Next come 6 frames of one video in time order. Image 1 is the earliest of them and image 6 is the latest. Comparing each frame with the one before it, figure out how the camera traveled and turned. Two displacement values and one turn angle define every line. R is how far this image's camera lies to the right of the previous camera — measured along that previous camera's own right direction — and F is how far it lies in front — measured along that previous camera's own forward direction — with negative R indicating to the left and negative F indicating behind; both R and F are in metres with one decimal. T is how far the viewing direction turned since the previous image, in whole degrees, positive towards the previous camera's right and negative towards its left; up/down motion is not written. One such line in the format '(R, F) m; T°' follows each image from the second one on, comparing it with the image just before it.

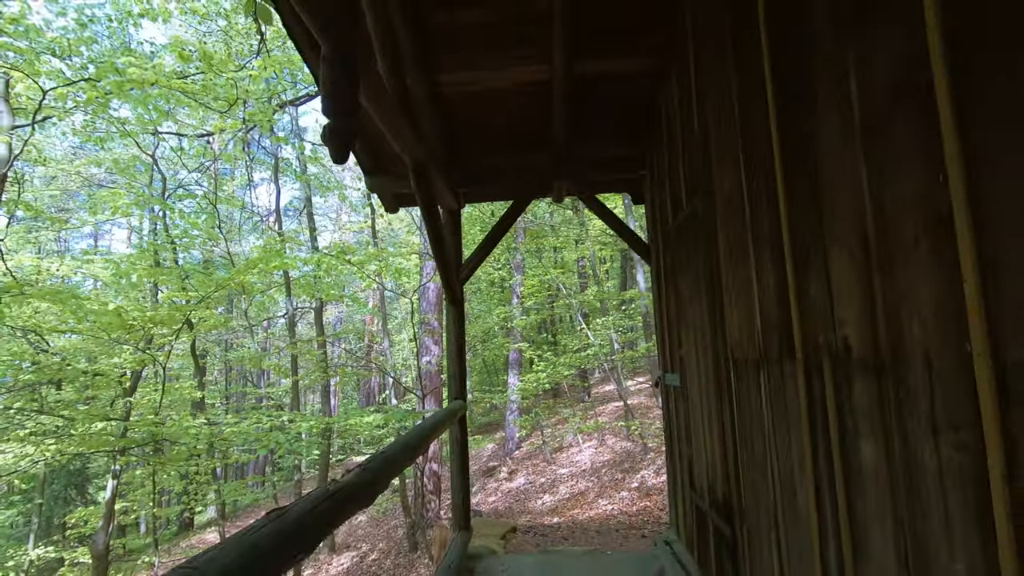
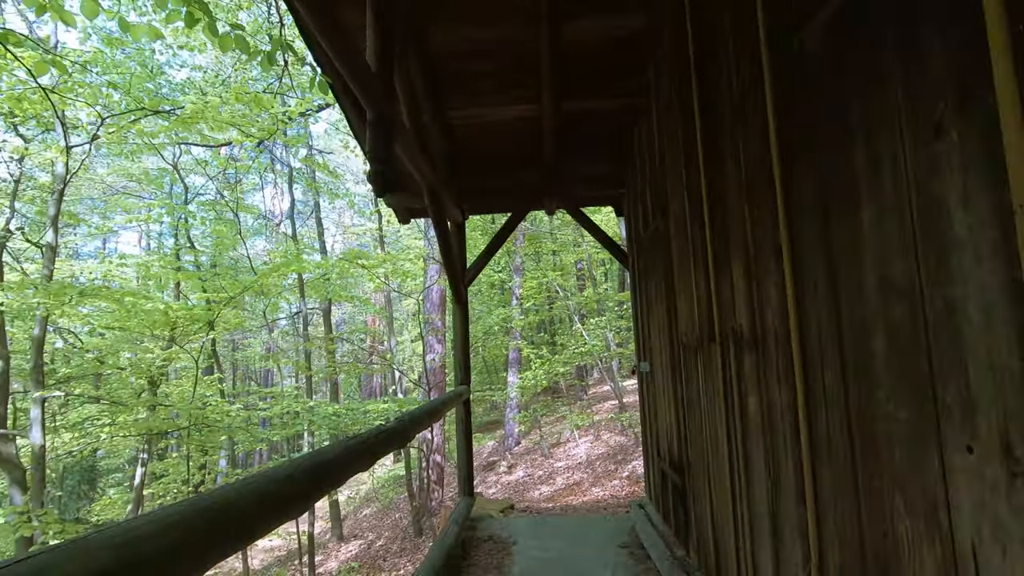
(0.0, -0.7) m; 0°
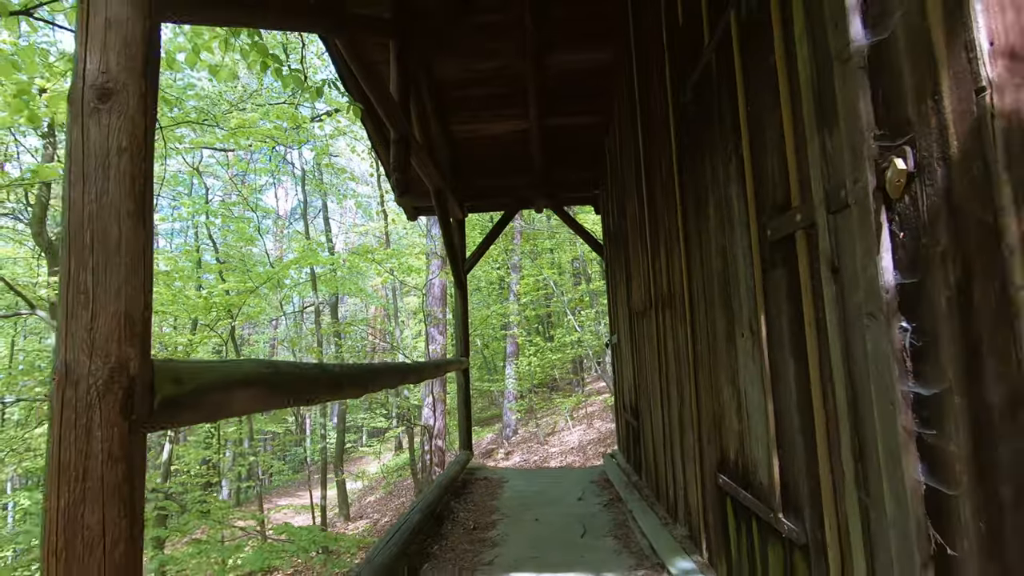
(+0.1, -0.9) m; 0°
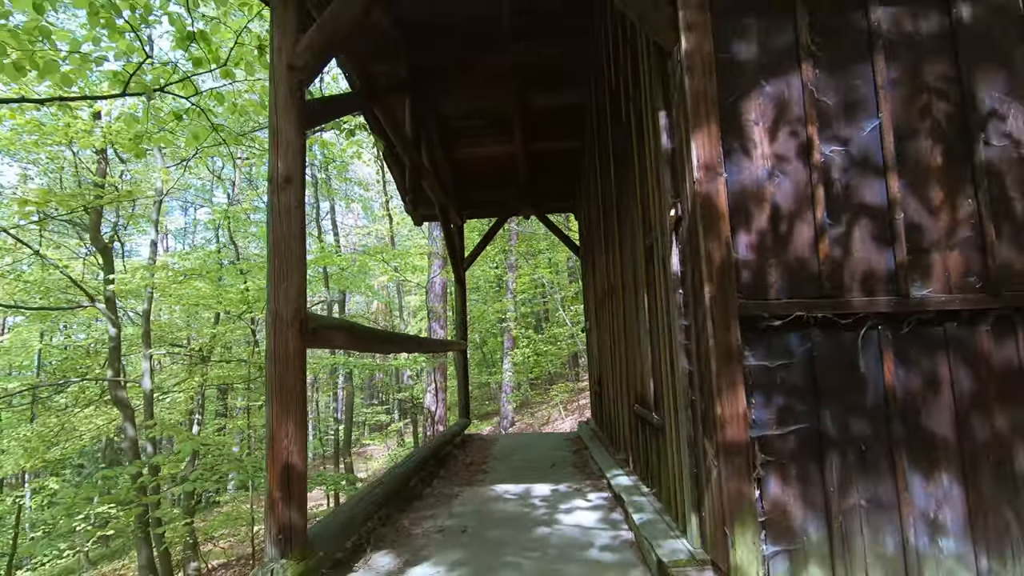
(+0.1, -1.1) m; 0°
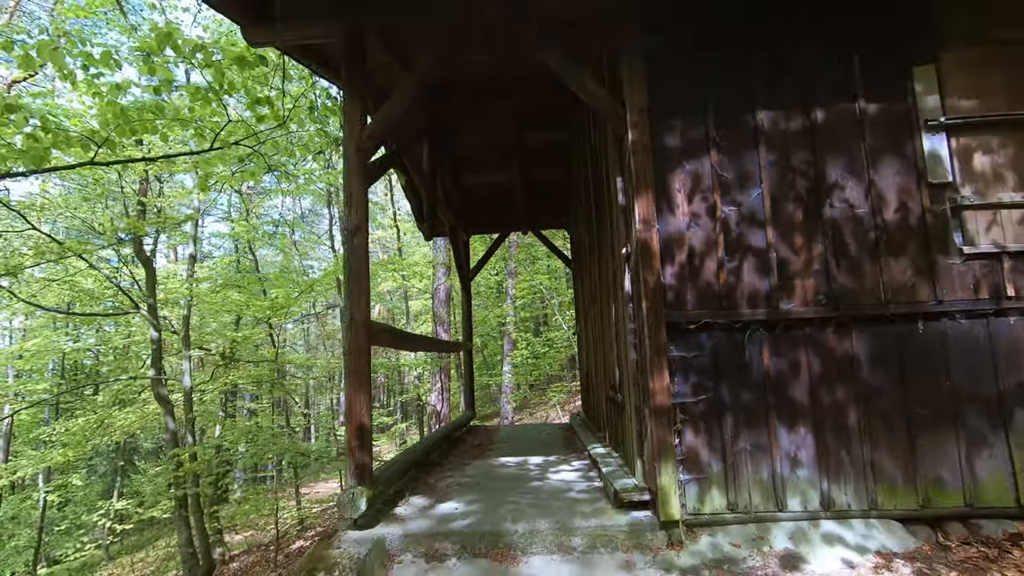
(0.0, -1.0) m; 0°
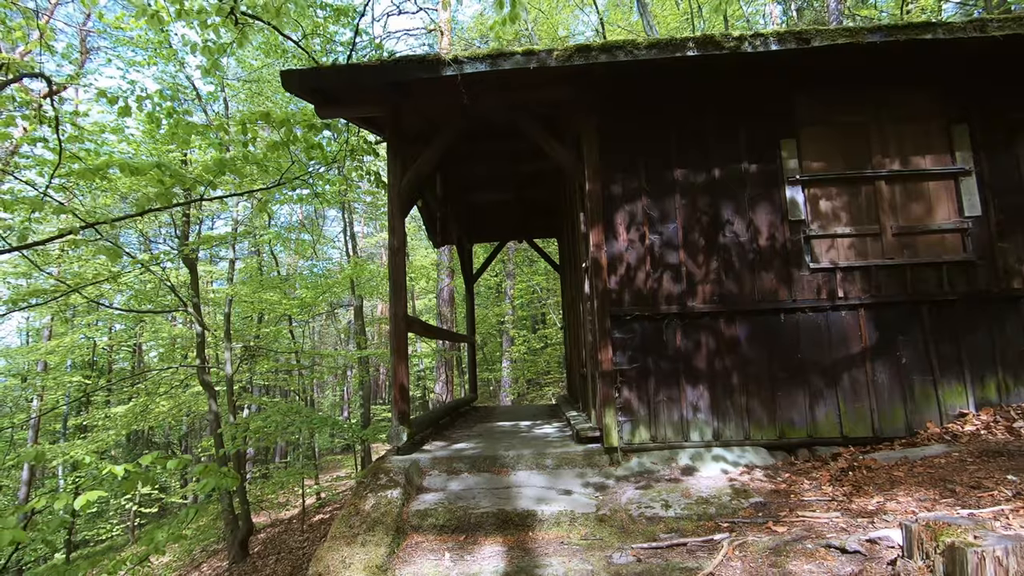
(0.0, -1.4) m; 0°
